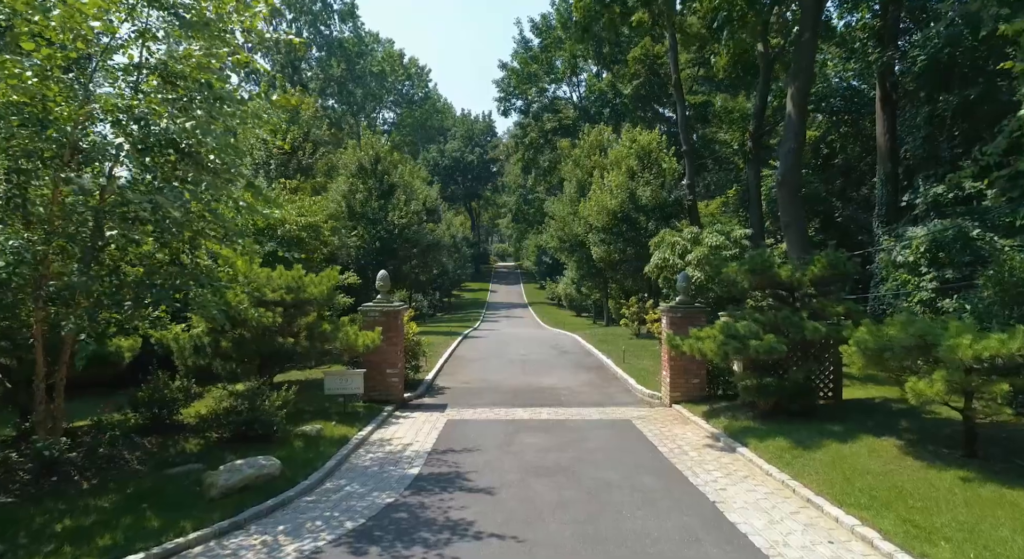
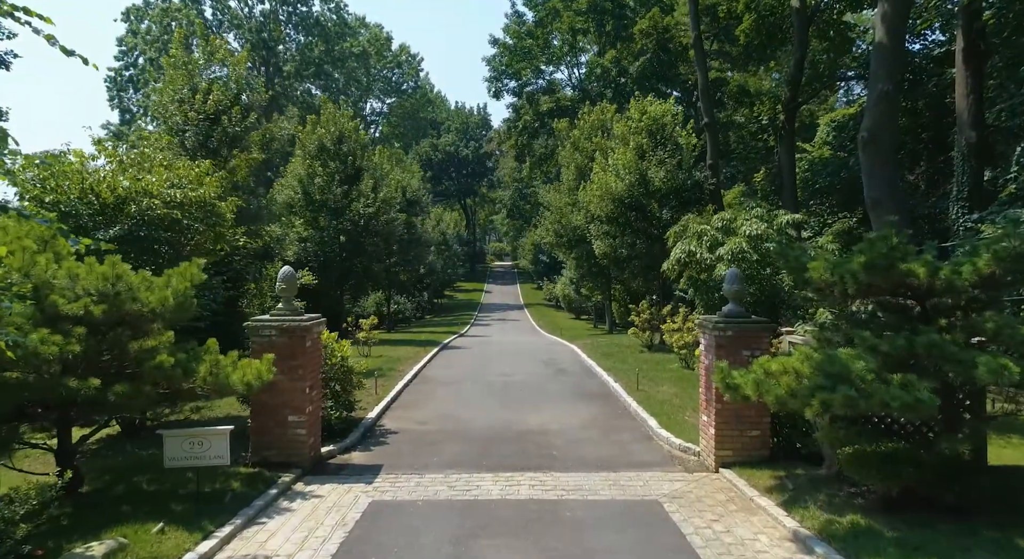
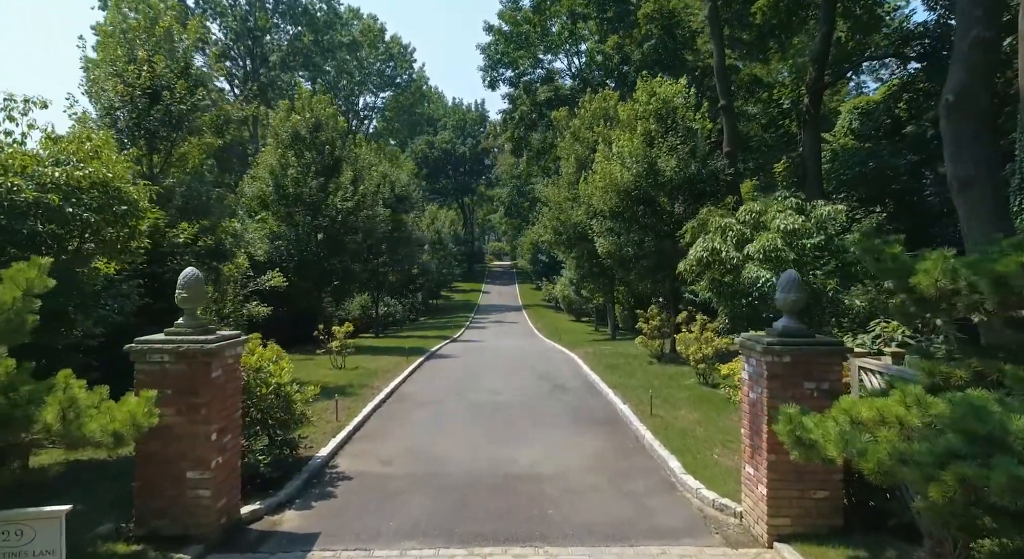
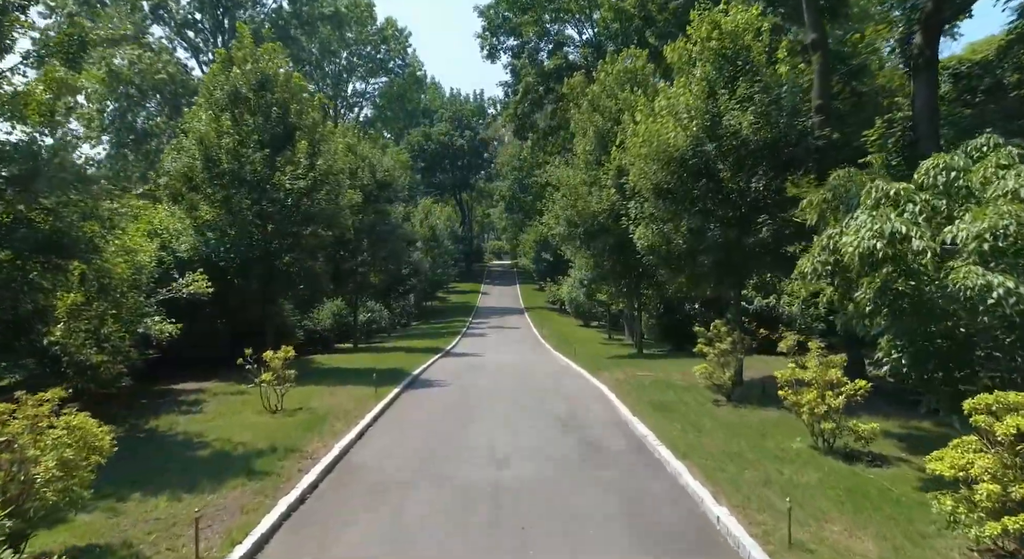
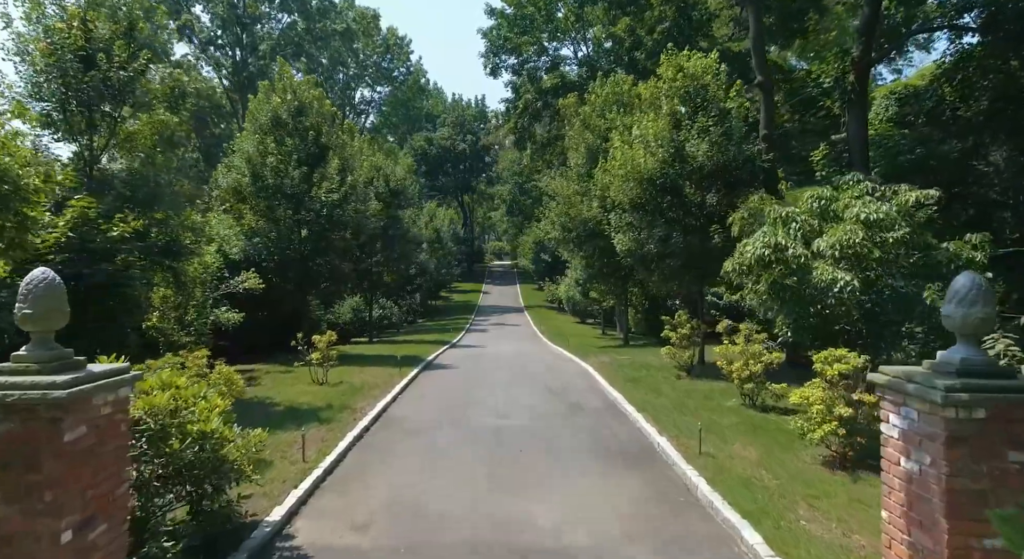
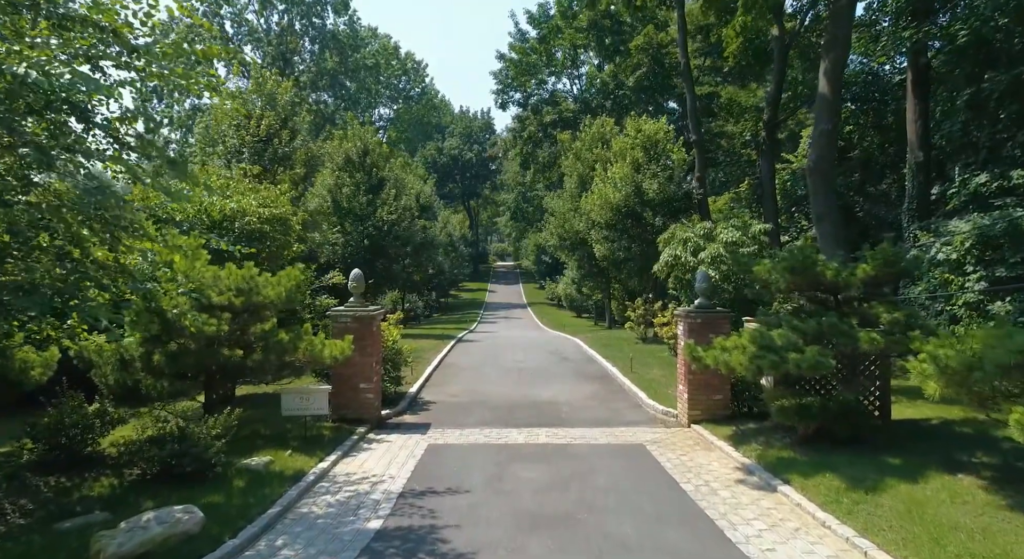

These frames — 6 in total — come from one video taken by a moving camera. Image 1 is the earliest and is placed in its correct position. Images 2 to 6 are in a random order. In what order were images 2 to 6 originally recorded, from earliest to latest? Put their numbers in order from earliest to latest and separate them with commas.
6, 2, 3, 5, 4
